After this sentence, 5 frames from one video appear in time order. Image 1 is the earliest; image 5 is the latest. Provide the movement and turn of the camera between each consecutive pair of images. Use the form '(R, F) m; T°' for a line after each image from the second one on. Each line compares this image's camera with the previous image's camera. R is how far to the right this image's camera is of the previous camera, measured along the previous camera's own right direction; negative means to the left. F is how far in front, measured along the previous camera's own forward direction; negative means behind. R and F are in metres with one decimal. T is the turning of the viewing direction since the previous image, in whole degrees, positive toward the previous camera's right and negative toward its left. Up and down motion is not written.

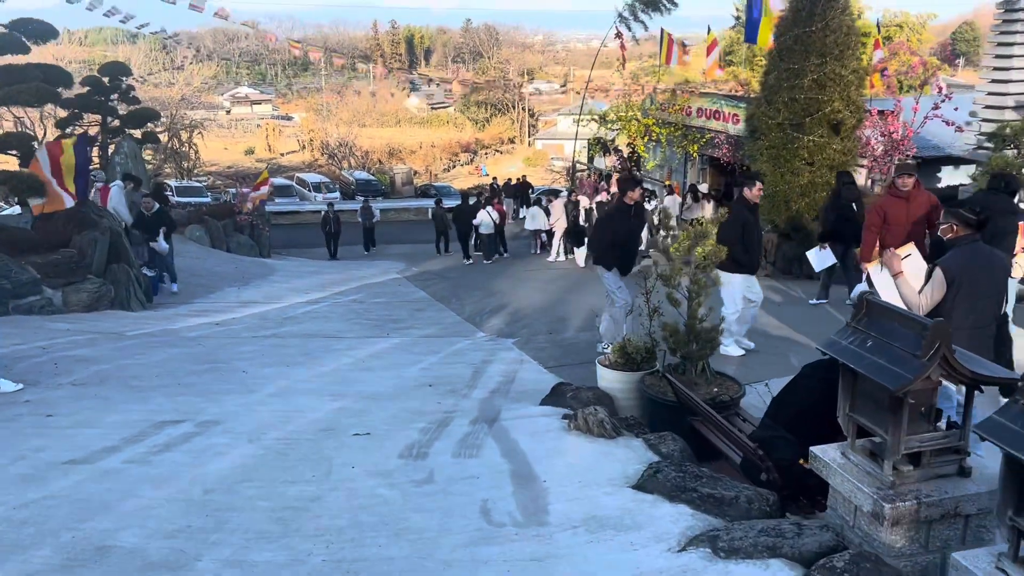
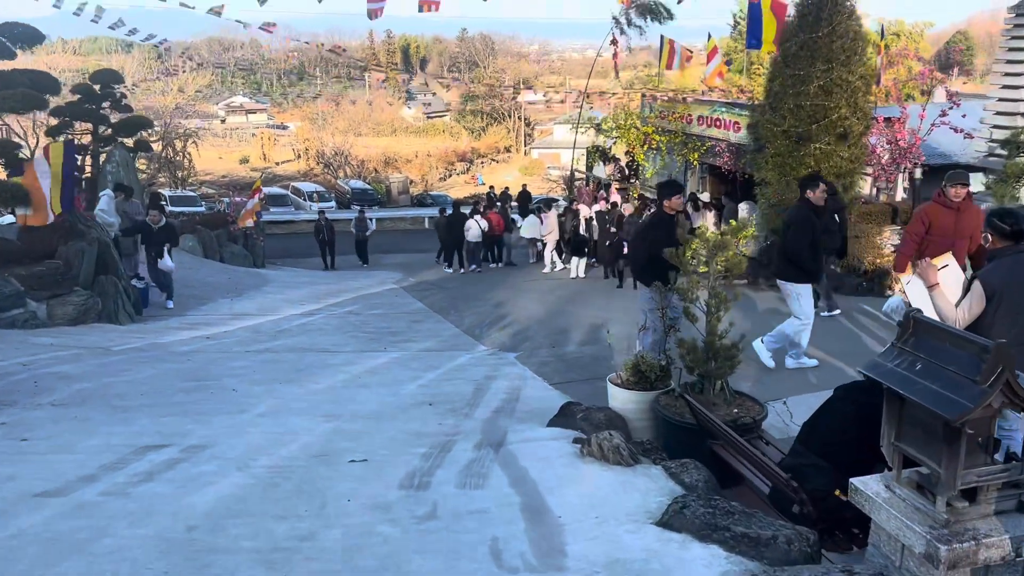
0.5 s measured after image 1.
(-0.1, +0.3) m; 0°
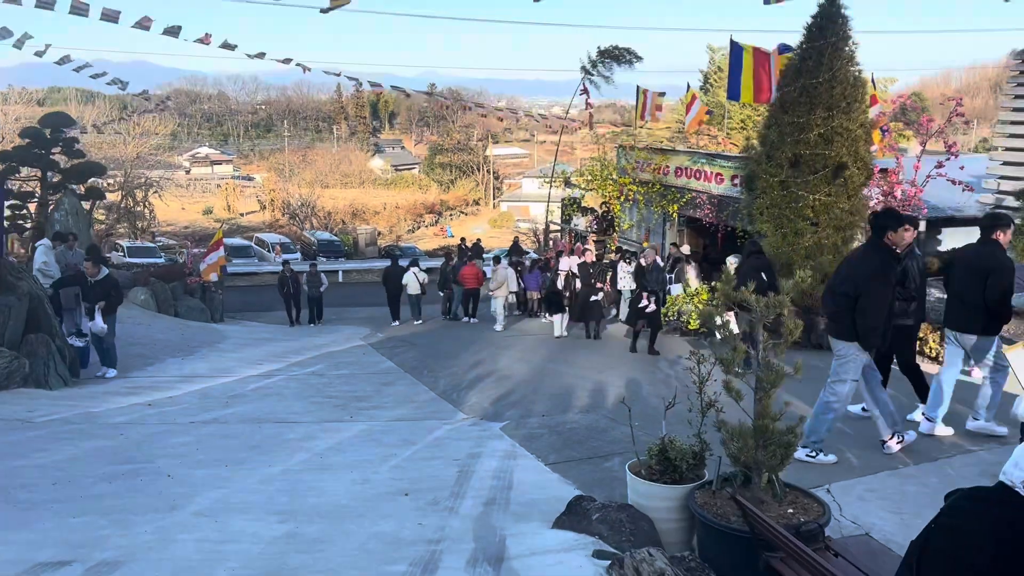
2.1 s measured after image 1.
(-0.2, +1.0) m; +2°
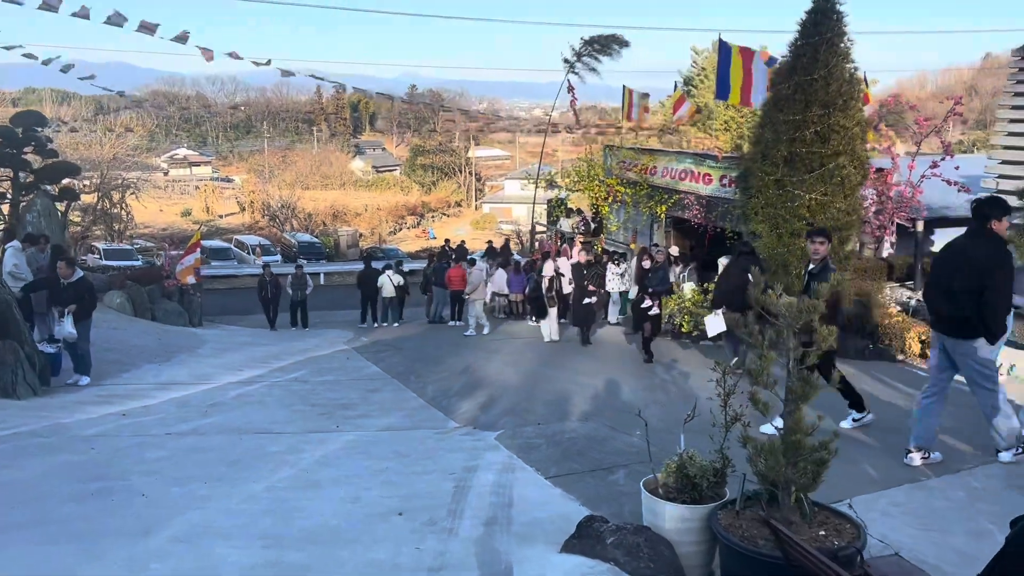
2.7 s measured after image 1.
(-0.1, +0.3) m; +1°
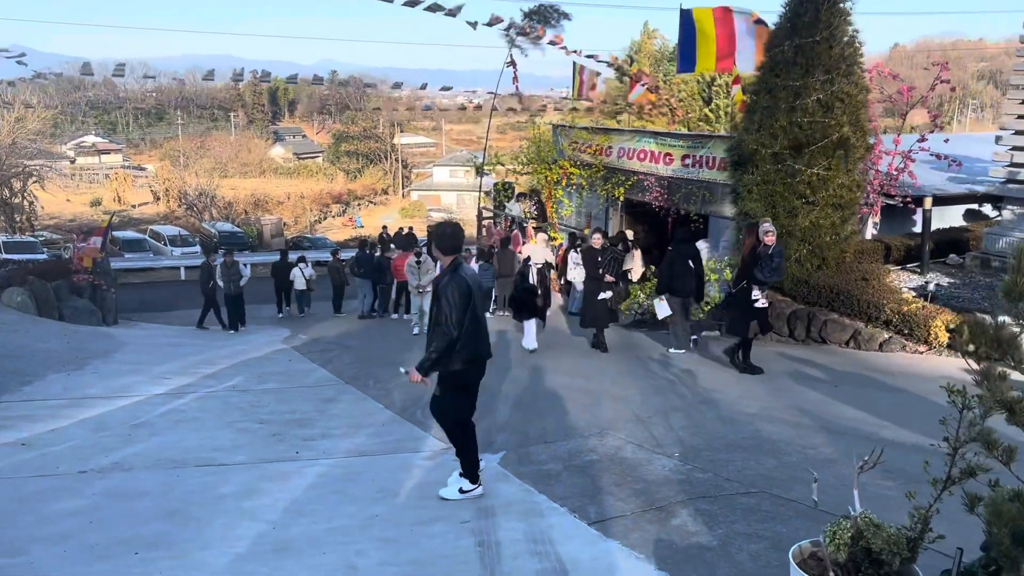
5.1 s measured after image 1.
(-0.5, +1.4) m; +5°
